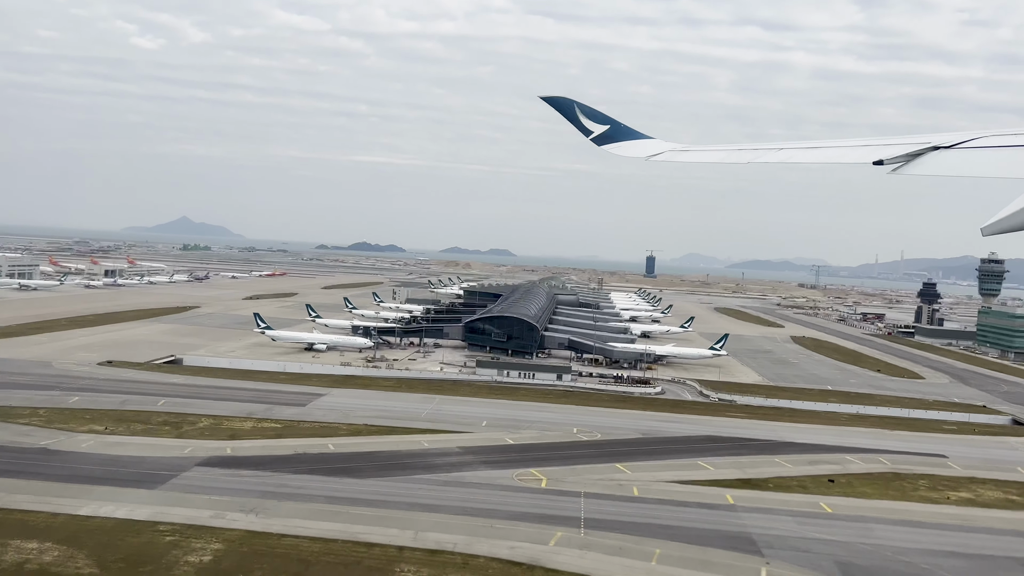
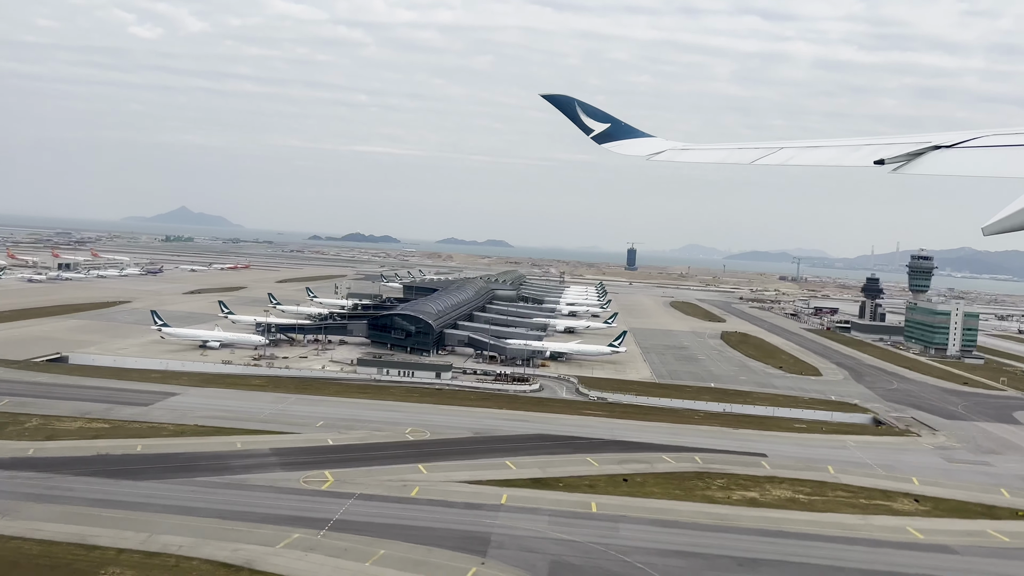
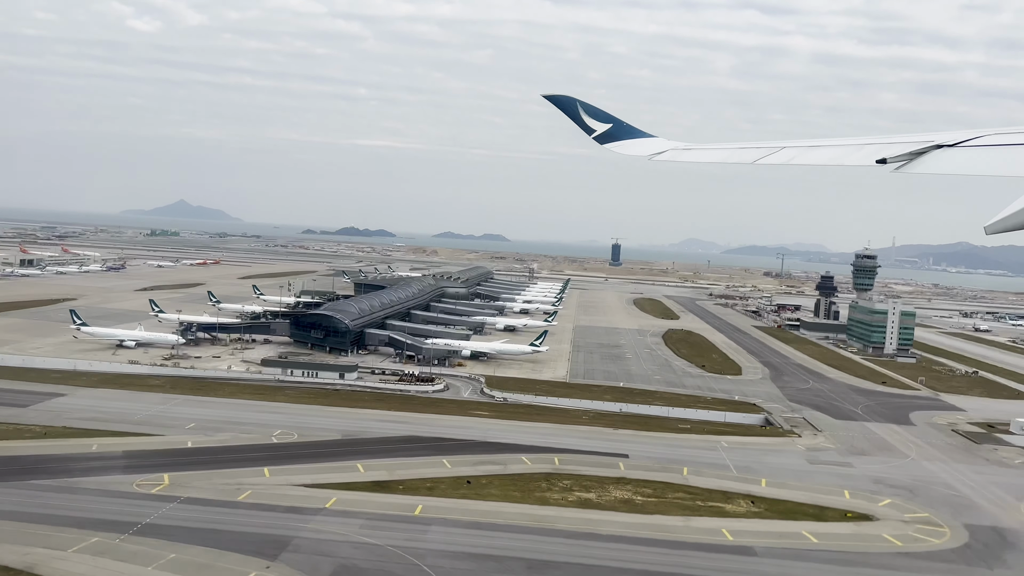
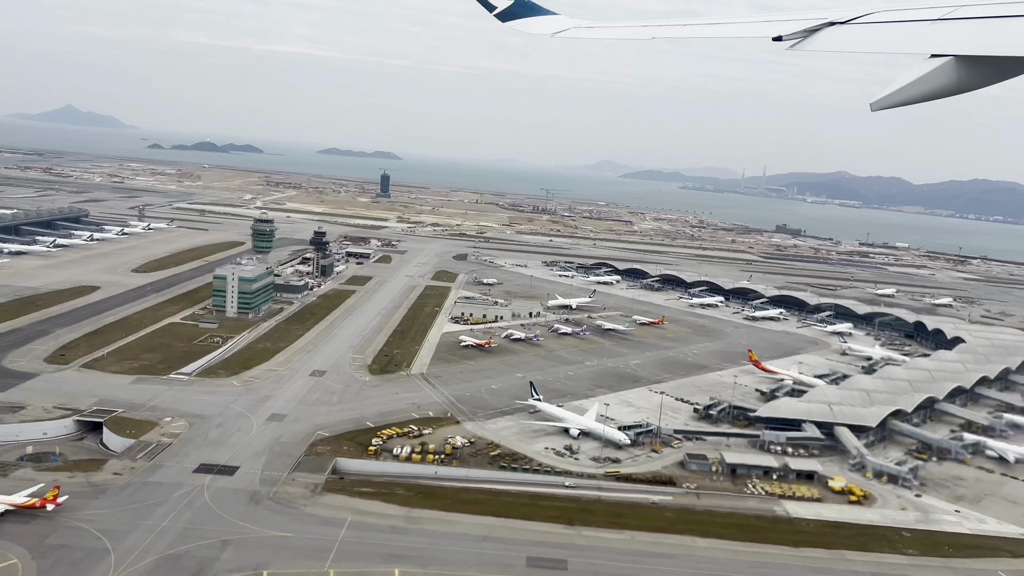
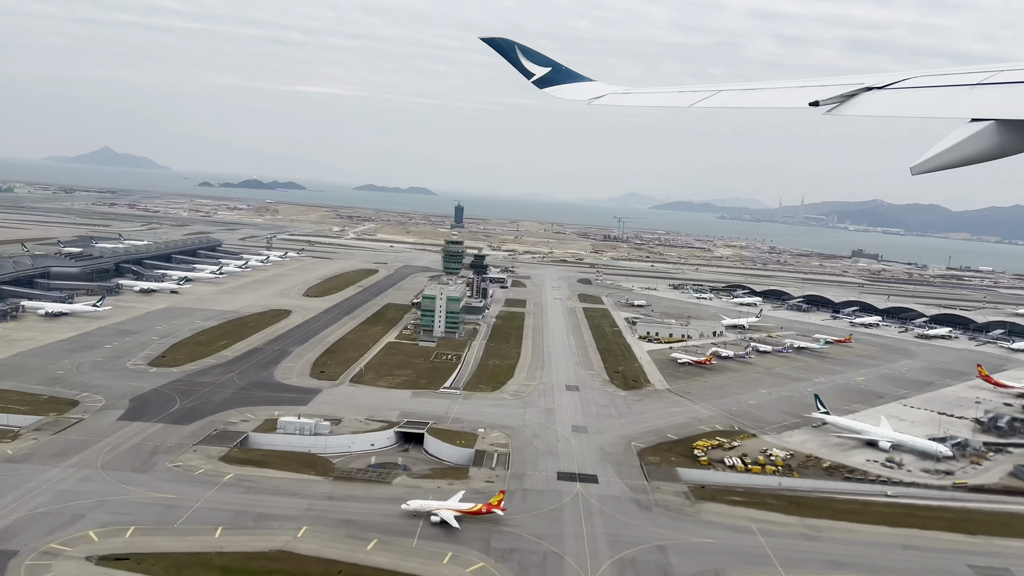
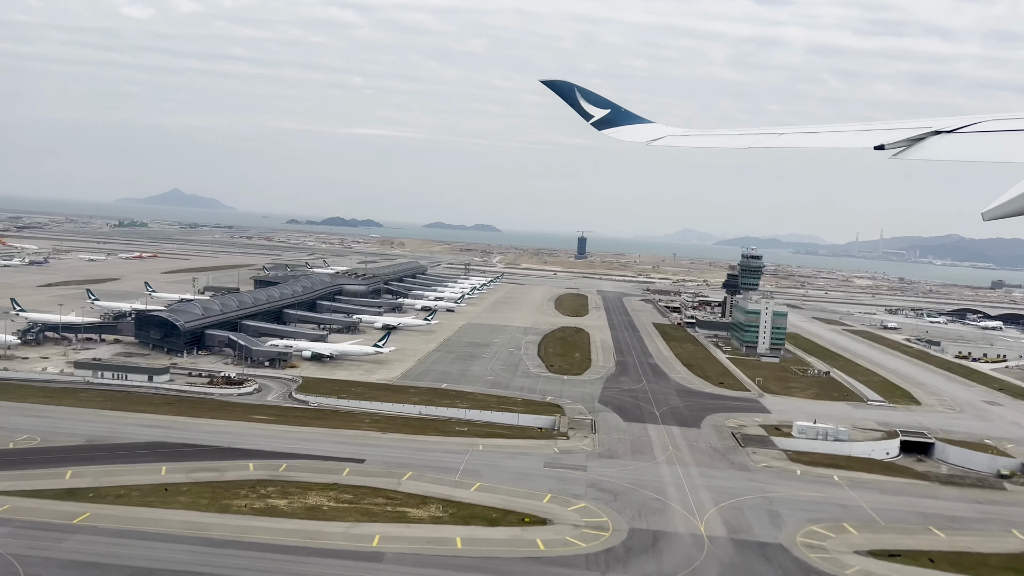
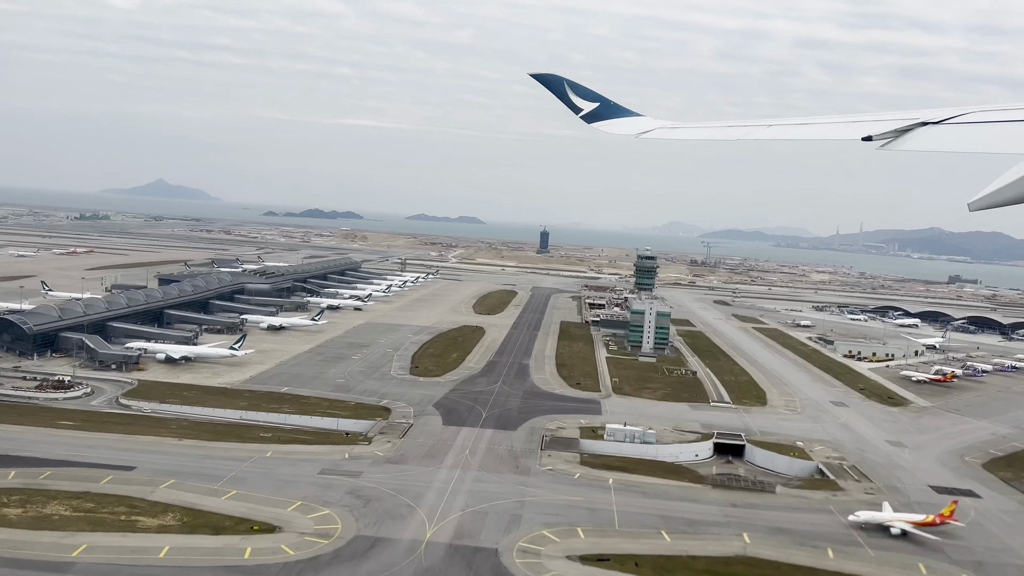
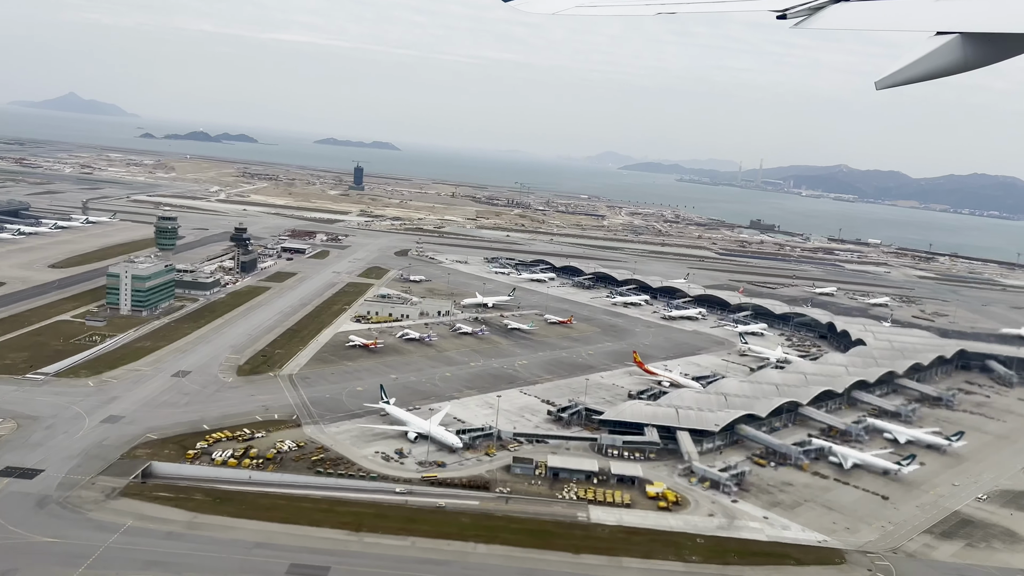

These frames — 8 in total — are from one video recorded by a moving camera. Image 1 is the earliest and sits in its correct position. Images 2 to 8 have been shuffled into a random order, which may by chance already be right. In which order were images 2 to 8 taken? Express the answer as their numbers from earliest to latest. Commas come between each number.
2, 3, 6, 7, 5, 4, 8
